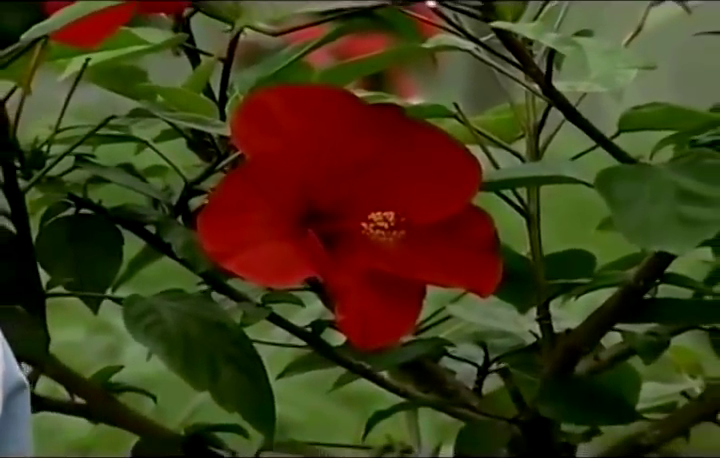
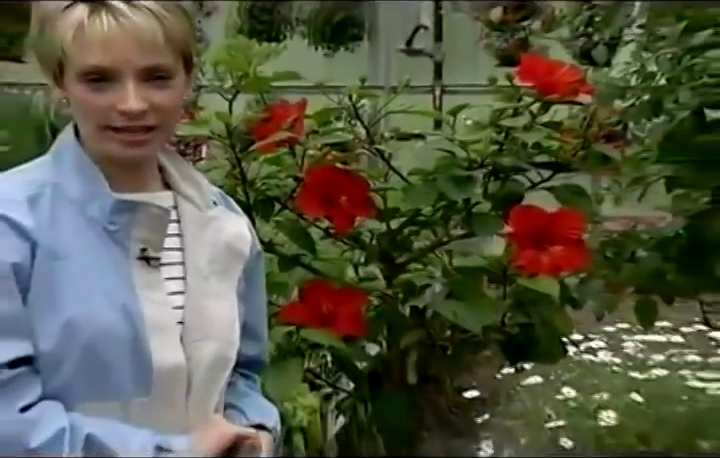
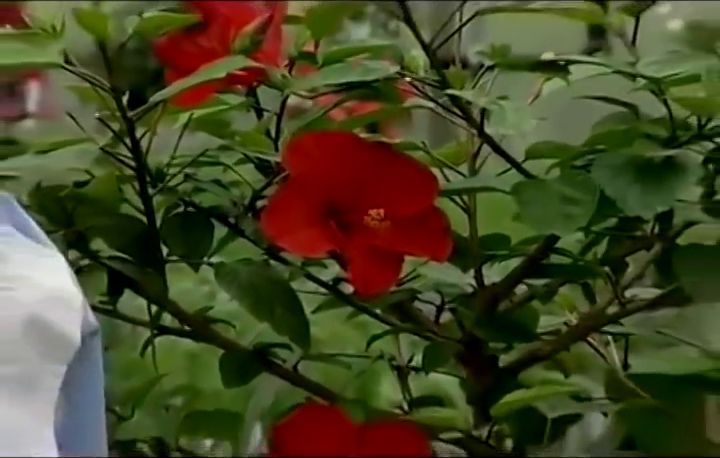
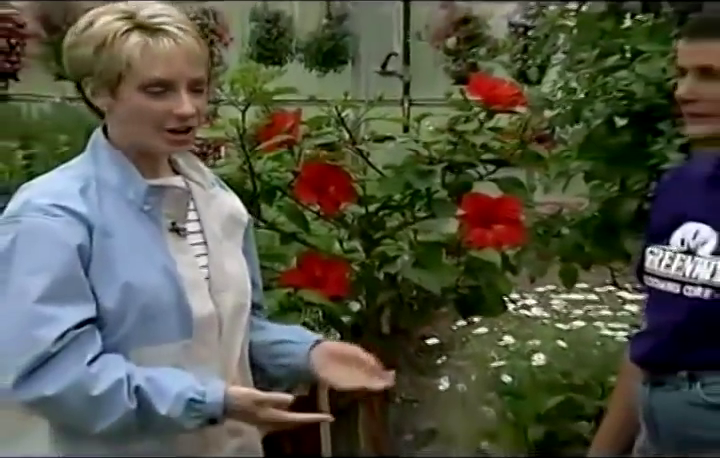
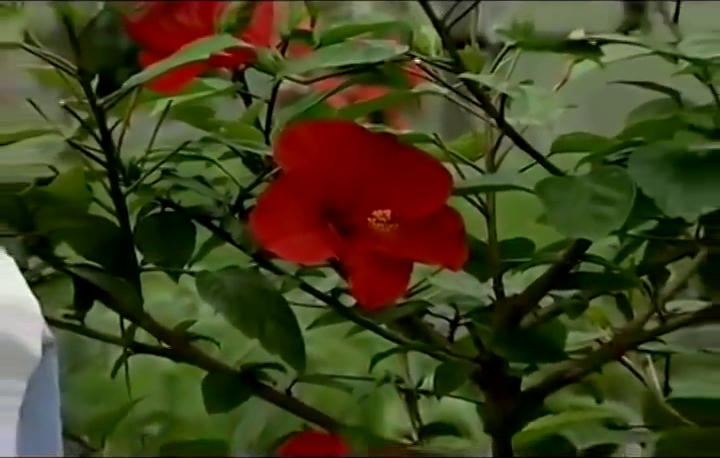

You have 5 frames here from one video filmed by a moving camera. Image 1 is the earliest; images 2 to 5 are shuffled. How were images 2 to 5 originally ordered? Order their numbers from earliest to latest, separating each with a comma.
5, 3, 2, 4
